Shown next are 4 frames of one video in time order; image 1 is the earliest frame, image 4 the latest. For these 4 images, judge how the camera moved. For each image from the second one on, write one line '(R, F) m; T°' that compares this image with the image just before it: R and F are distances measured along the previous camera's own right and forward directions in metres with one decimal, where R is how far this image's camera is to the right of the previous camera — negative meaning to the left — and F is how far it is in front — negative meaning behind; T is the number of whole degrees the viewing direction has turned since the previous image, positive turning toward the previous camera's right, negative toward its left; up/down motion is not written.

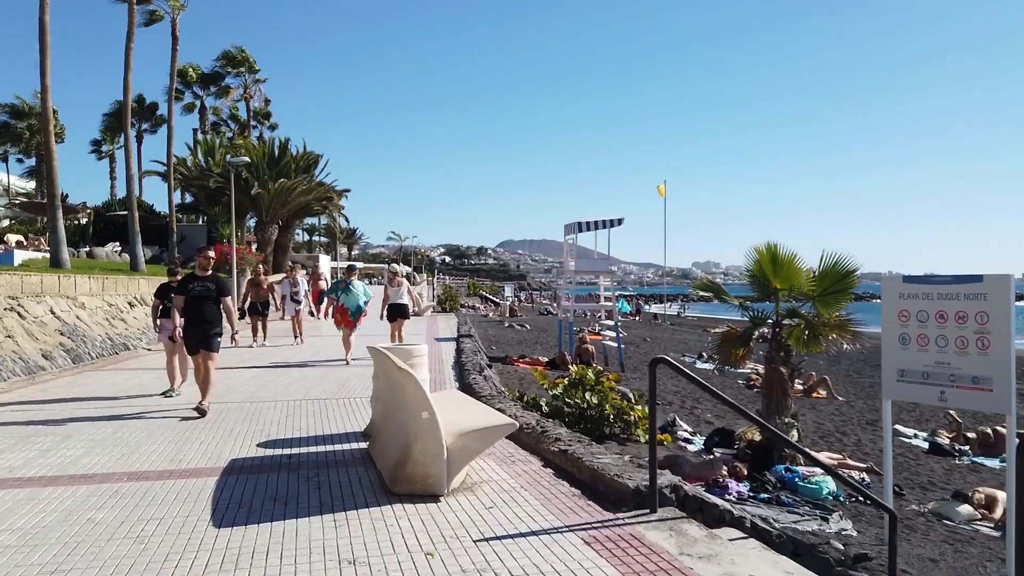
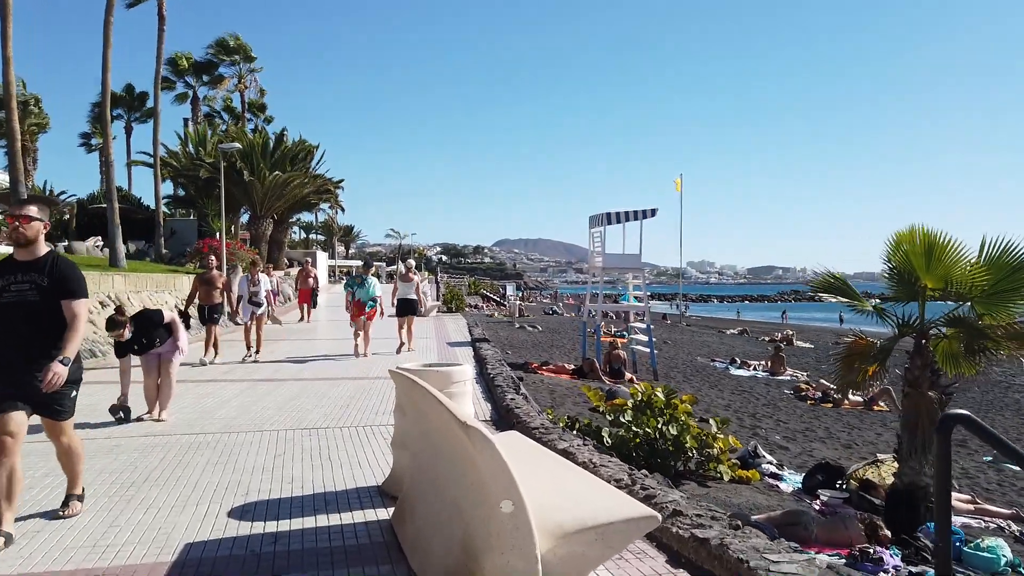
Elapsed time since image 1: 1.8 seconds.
(-0.5, +1.8) m; 0°
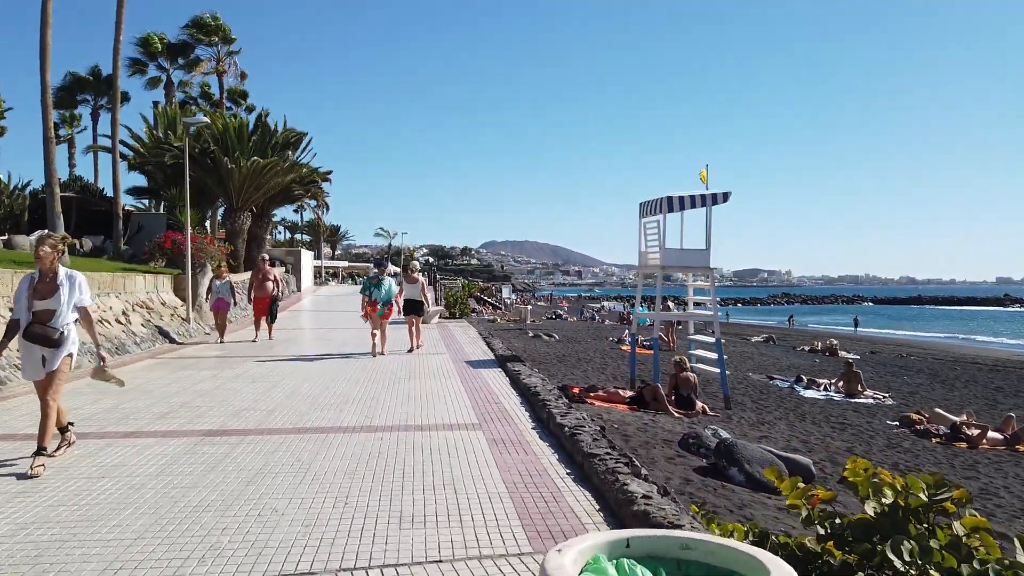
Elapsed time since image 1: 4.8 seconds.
(-0.8, +3.2) m; +1°
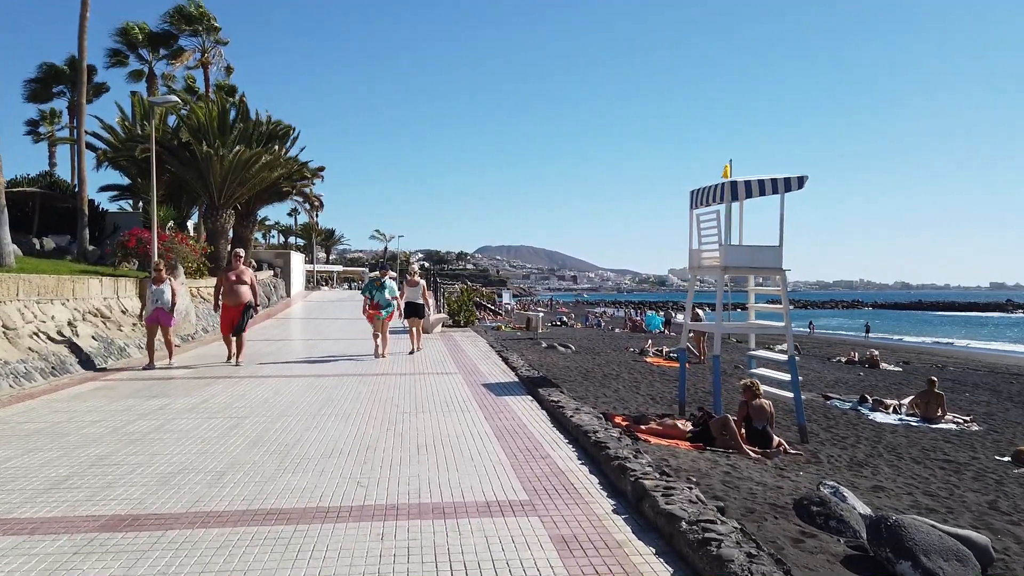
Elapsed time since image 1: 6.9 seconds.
(-0.4, +2.3) m; 0°
